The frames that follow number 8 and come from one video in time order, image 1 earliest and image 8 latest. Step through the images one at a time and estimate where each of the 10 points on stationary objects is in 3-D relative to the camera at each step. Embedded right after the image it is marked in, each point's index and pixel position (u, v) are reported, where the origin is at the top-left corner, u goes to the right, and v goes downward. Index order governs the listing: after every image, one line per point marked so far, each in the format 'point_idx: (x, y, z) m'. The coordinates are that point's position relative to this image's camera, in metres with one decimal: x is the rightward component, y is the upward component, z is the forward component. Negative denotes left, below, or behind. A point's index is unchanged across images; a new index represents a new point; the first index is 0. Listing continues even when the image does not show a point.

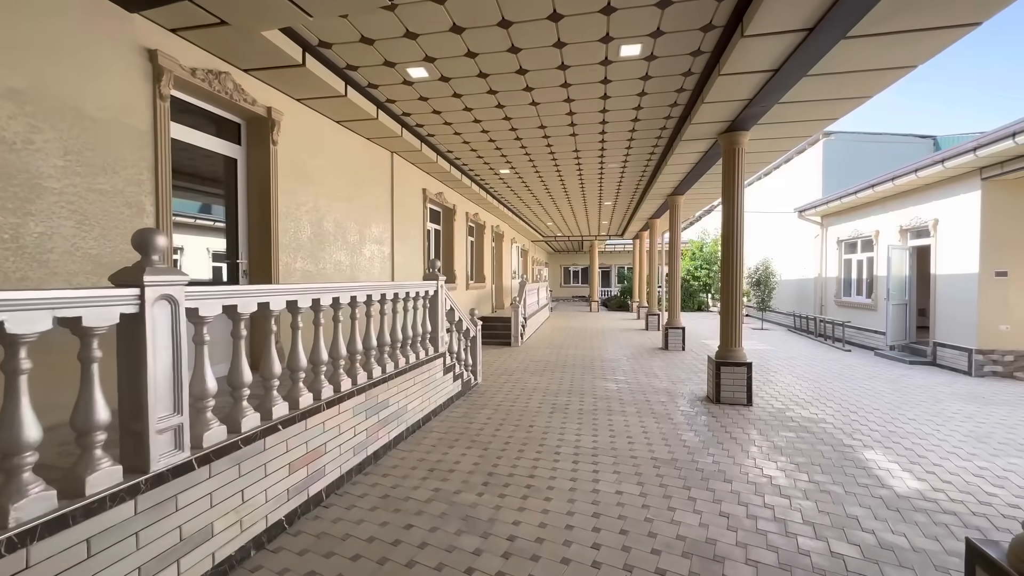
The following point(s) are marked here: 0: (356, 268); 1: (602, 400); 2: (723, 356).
0: (-1.9, +0.2, +5.2) m
1: (+1.1, -1.4, +5.3) m
2: (+2.5, -0.8, +5.2) m
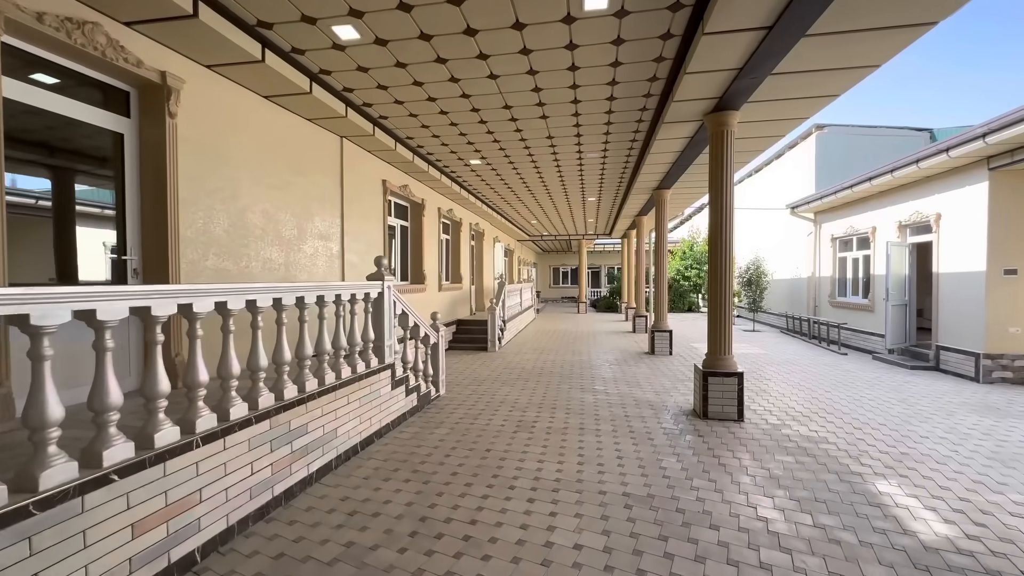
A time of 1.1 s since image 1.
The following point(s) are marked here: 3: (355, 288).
0: (-2.3, +0.2, +4.5) m
1: (+0.7, -1.4, +4.6) m
2: (+2.1, -0.8, +4.6) m
3: (-1.3, 0.0, +3.7) m
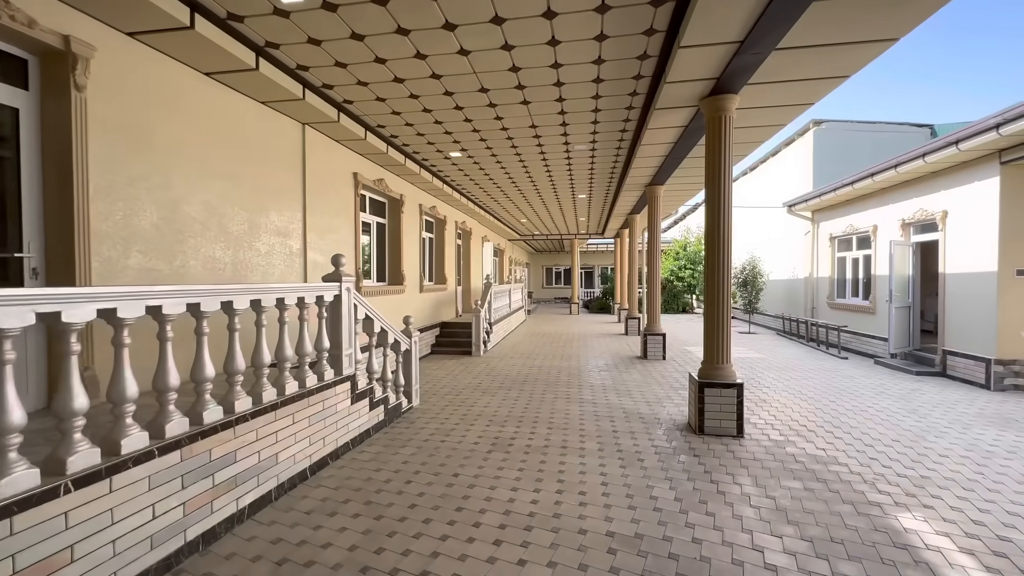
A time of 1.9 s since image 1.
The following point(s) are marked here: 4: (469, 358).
0: (-2.5, +0.2, +4.1) m
1: (+0.4, -1.4, +4.2) m
2: (+1.9, -0.8, +4.1) m
3: (-1.5, 0.0, +3.3) m
4: (-0.8, -1.3, +8.2) m
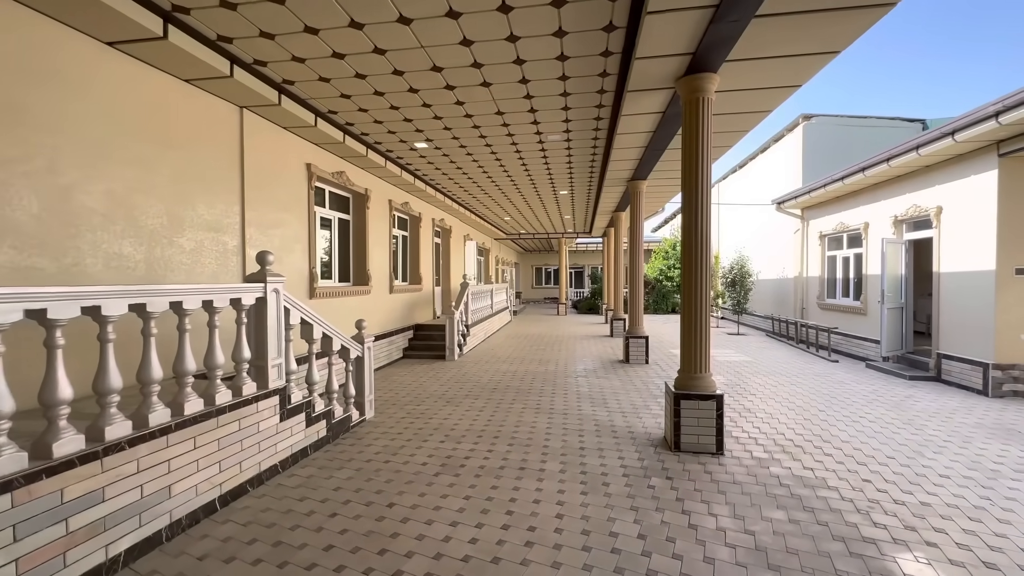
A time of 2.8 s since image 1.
0: (-2.9, +0.2, +3.6) m
1: (0.0, -1.4, +3.8) m
2: (+1.5, -0.9, +3.7) m
3: (-1.9, 0.0, +2.8) m
4: (-1.3, -1.3, +7.7) m
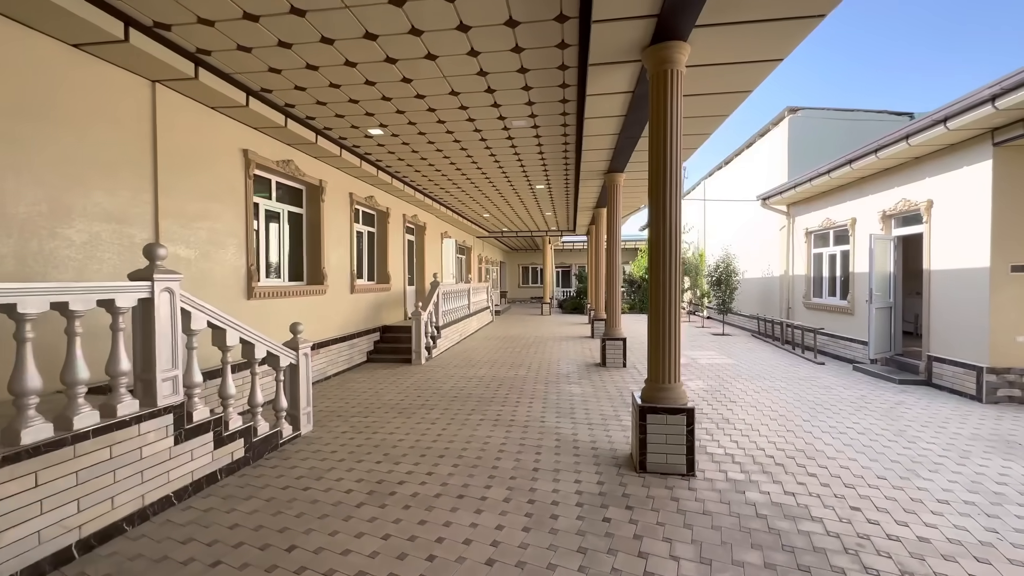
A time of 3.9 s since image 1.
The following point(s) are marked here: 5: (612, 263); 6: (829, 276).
0: (-3.3, +0.2, +3.1) m
1: (-0.4, -1.4, +3.3) m
2: (+1.1, -0.8, +3.3) m
3: (-2.3, 0.0, +2.3) m
4: (-1.8, -1.3, +7.2) m
5: (+1.8, +0.4, +7.7) m
6: (+6.2, +0.2, +8.5) m
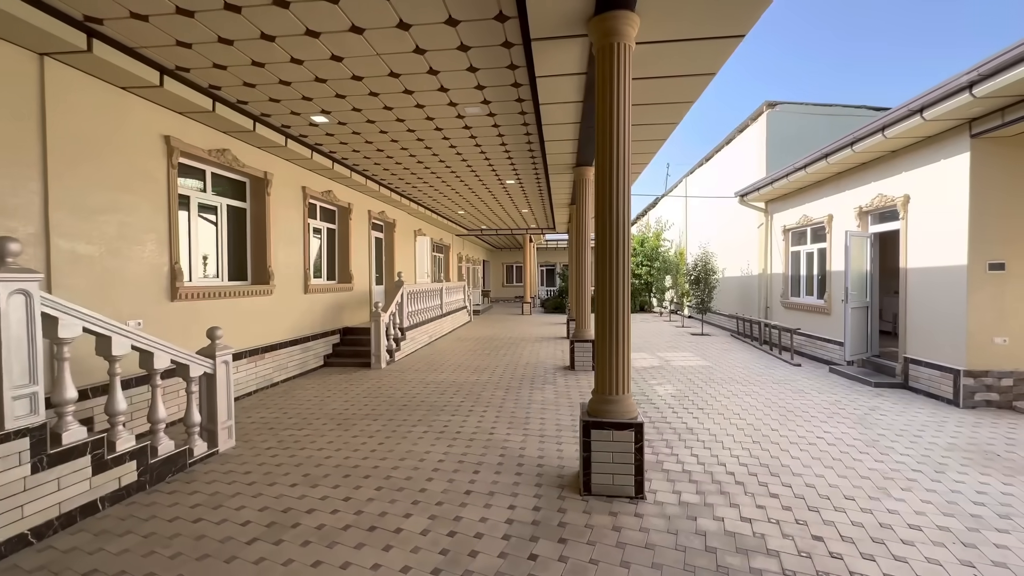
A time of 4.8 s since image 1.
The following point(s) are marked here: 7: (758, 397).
0: (-3.8, +0.2, +2.6) m
1: (-0.9, -1.4, +2.9) m
2: (+0.6, -0.8, +3.0) m
3: (-2.8, 0.0, +1.9) m
4: (-2.3, -1.3, +6.8) m
5: (+1.2, +0.5, +7.4) m
6: (+5.6, +0.3, +8.2) m
7: (+3.0, -1.4, +5.3) m
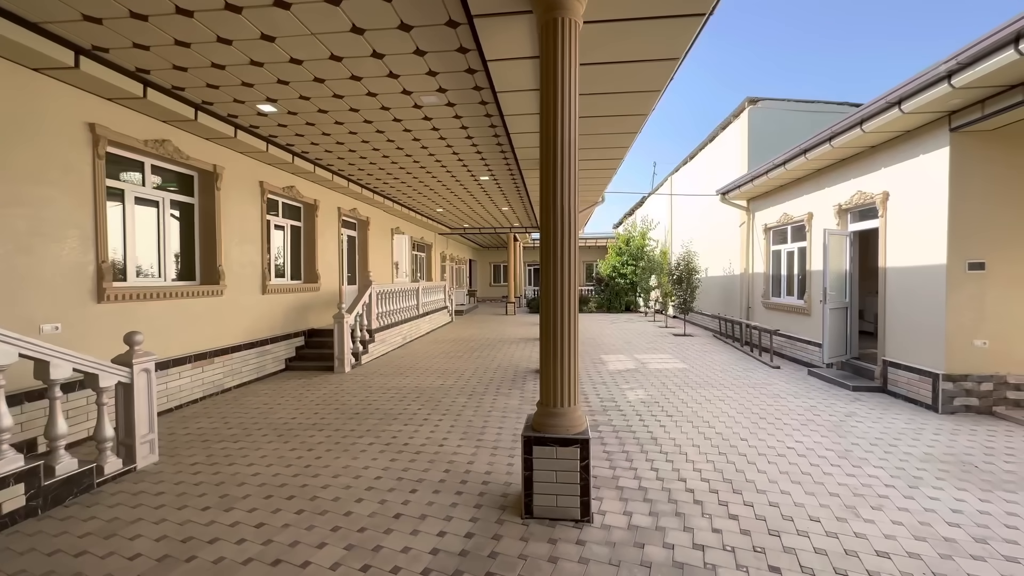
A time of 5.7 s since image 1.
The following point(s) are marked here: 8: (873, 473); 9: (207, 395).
0: (-4.2, +0.2, +2.3) m
1: (-1.3, -1.4, +2.6) m
2: (+0.2, -0.9, +2.7) m
3: (-3.2, 0.0, +1.5) m
4: (-2.8, -1.3, +6.5) m
5: (+0.7, +0.5, +7.1) m
6: (+5.1, +0.3, +8.0) m
7: (+2.6, -1.4, +5.1) m
8: (+2.7, -1.4, +3.3) m
9: (-3.8, -1.3, +5.4) m
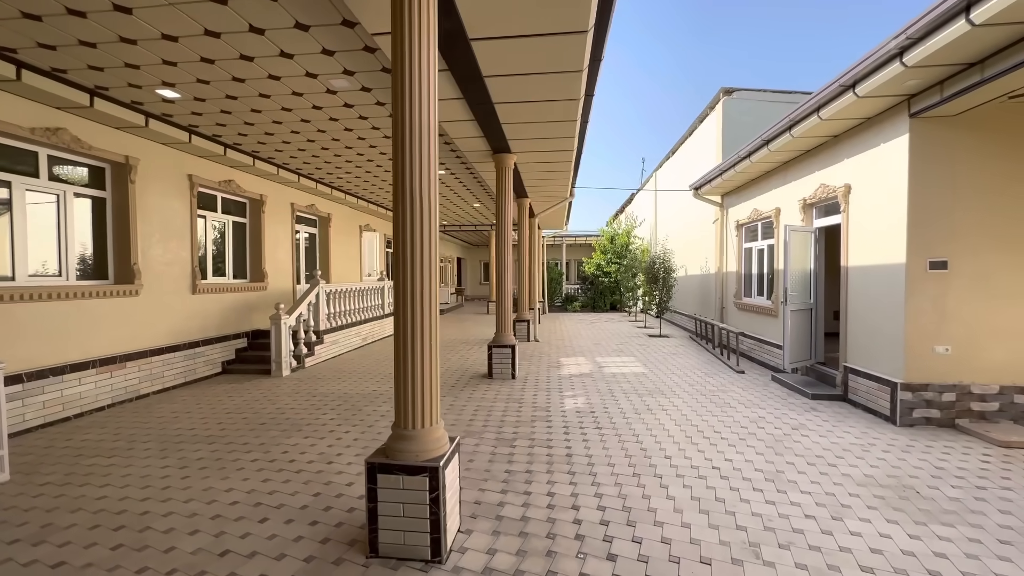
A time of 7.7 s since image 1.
0: (-5.0, +0.2, +1.9) m
1: (-2.1, -1.4, +2.3) m
2: (-0.6, -0.9, +2.3) m
3: (-4.0, -0.1, +1.2) m
4: (-3.6, -1.3, +6.2) m
5: (-0.1, +0.5, +6.8) m
6: (+4.3, +0.3, +7.6) m
7: (+1.8, -1.4, +4.7) m
8: (+1.9, -1.4, +2.9) m
9: (-4.6, -1.3, +5.0) m
